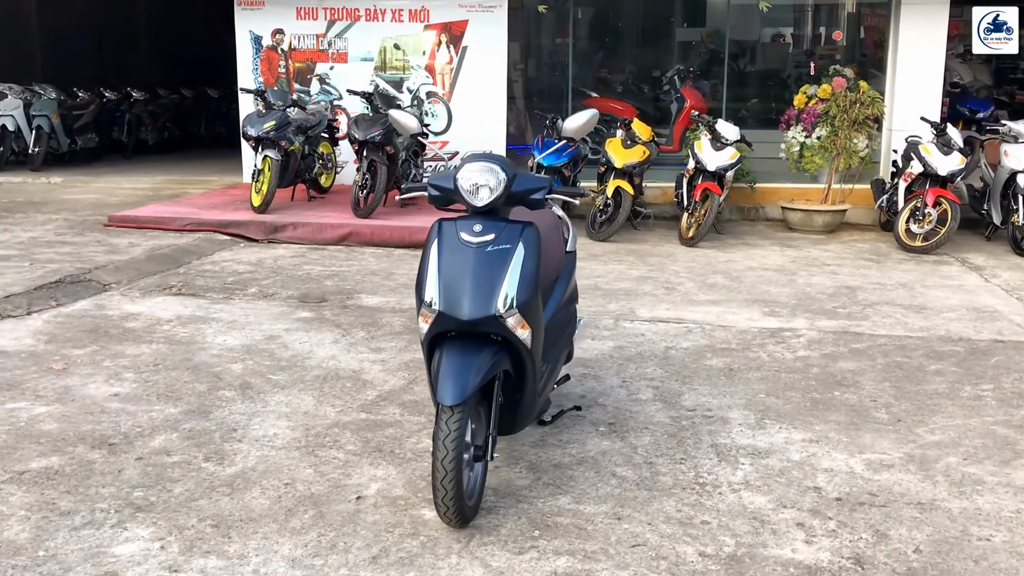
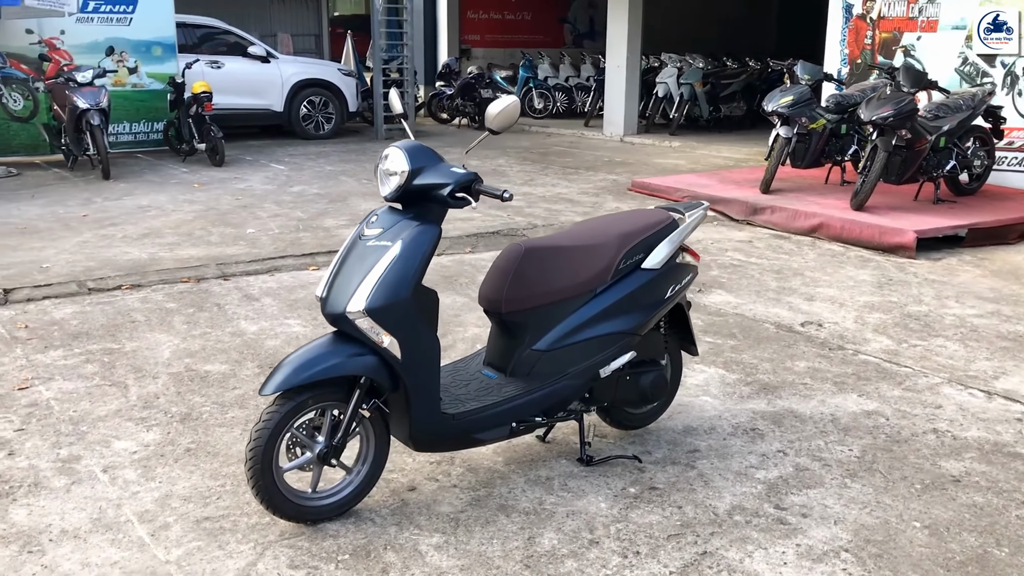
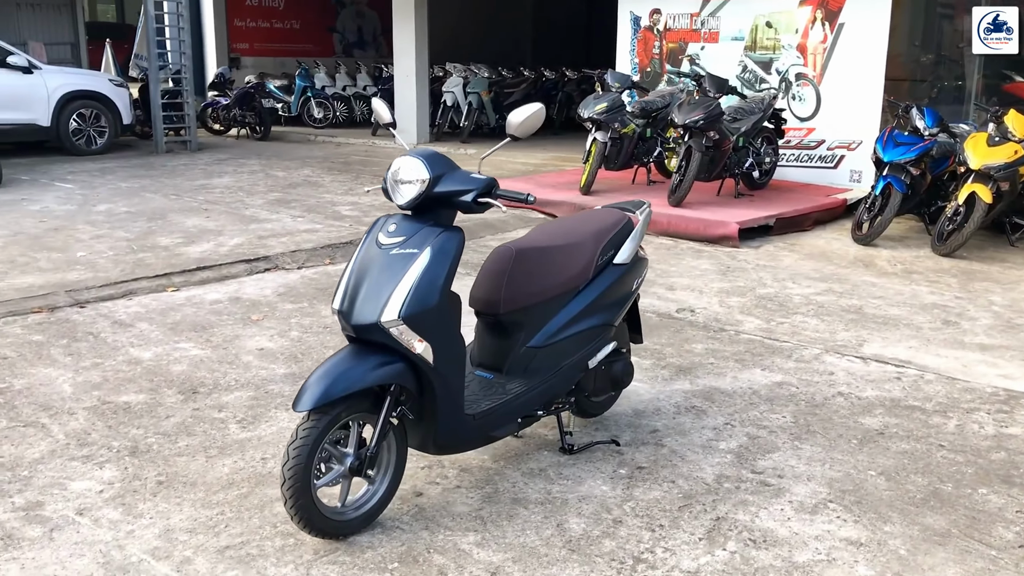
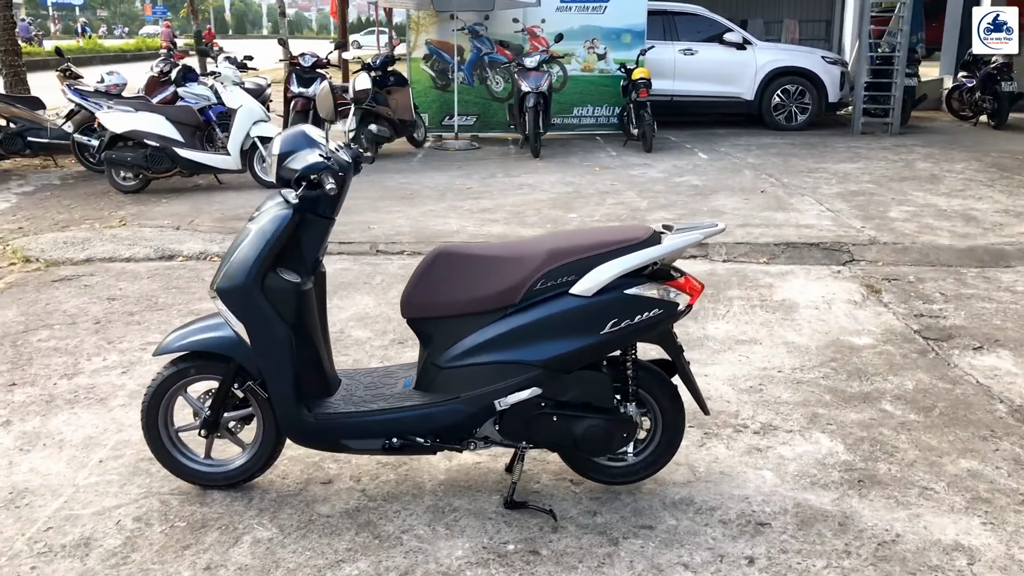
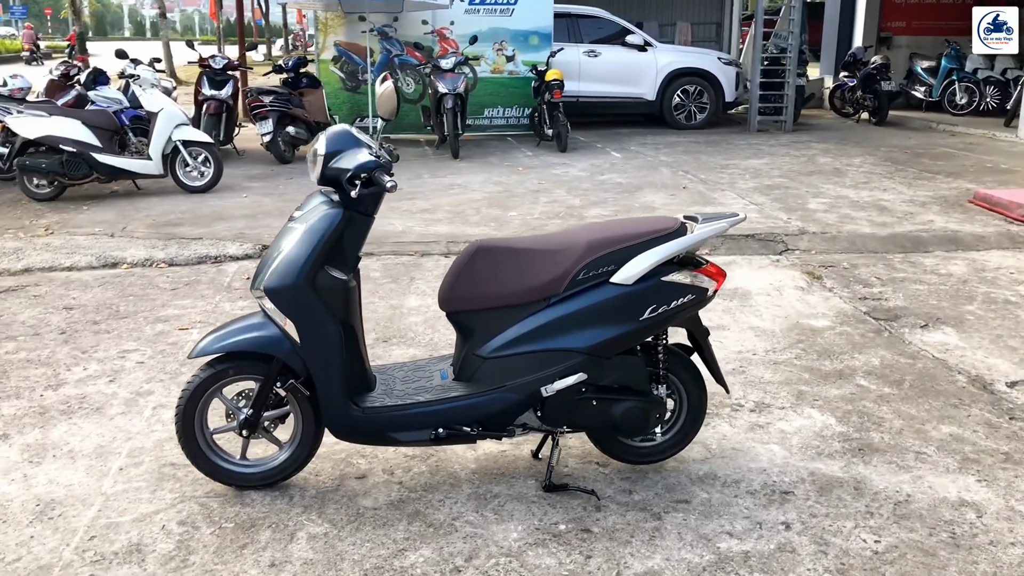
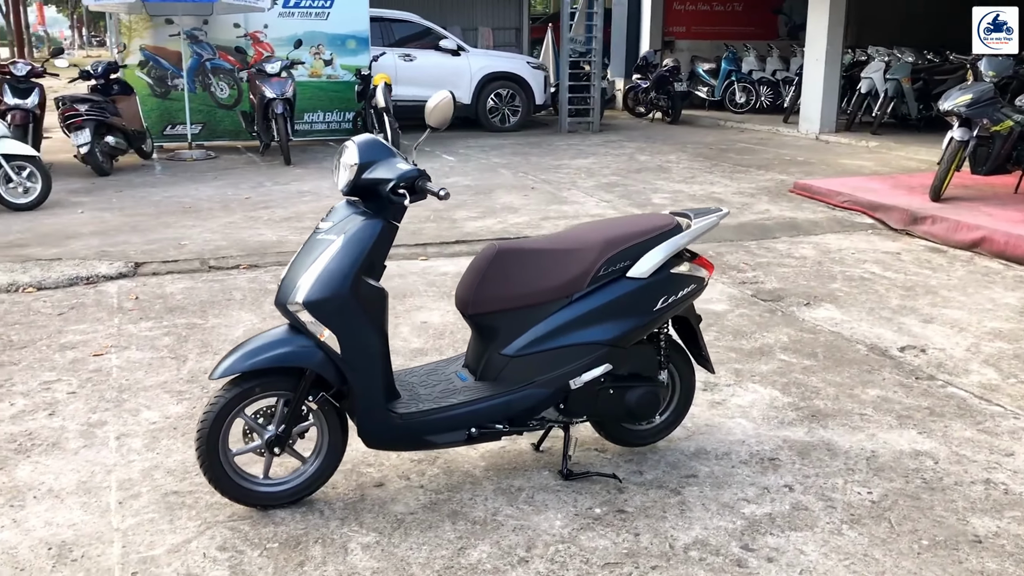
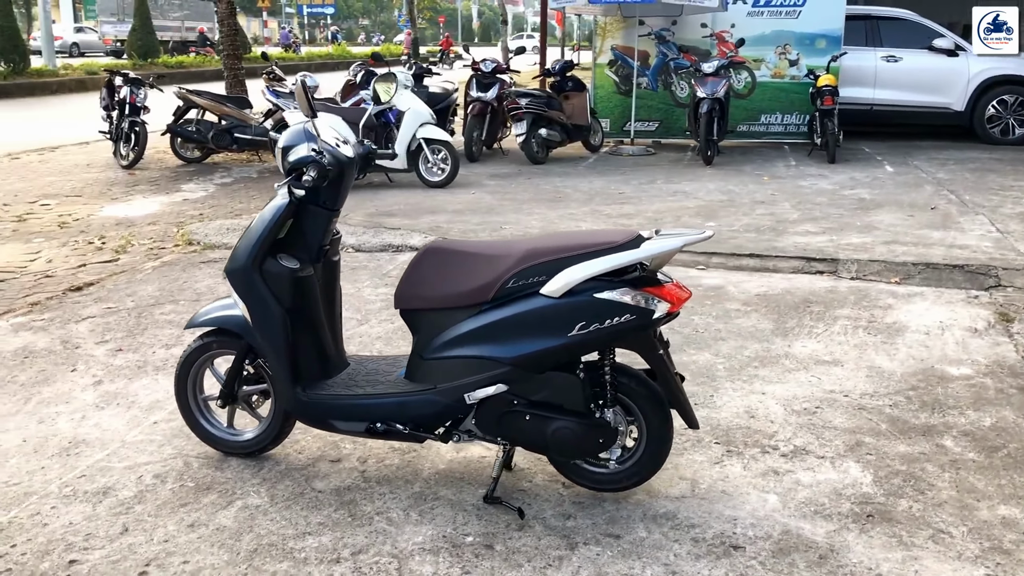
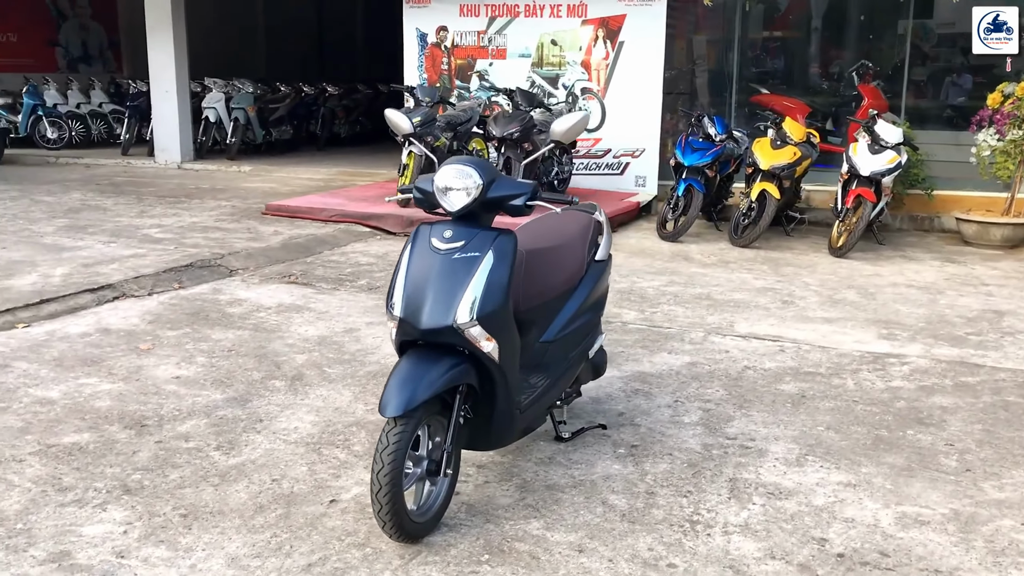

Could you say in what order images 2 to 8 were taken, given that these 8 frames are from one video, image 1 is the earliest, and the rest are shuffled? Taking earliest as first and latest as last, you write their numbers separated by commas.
8, 3, 2, 6, 5, 4, 7
